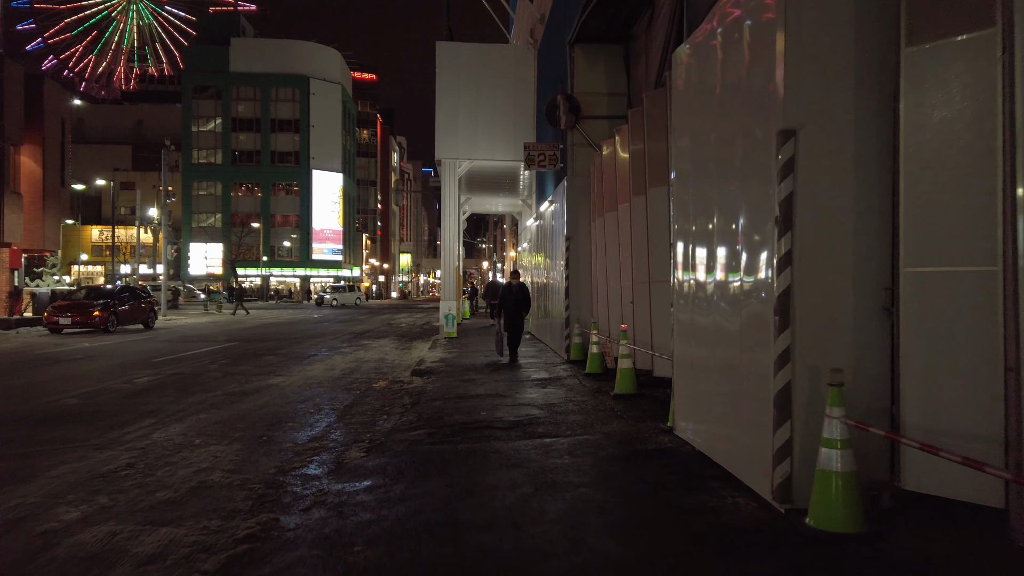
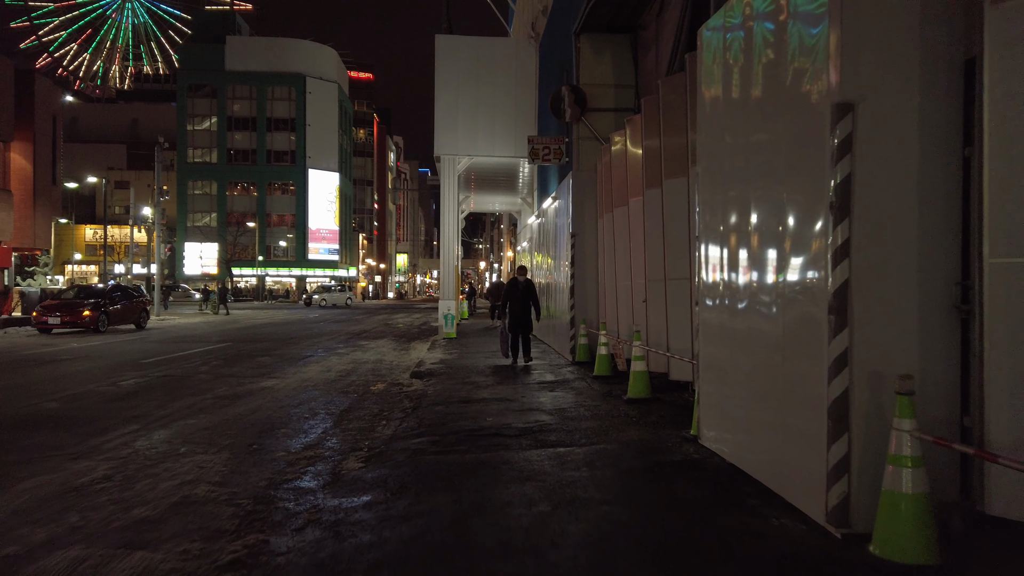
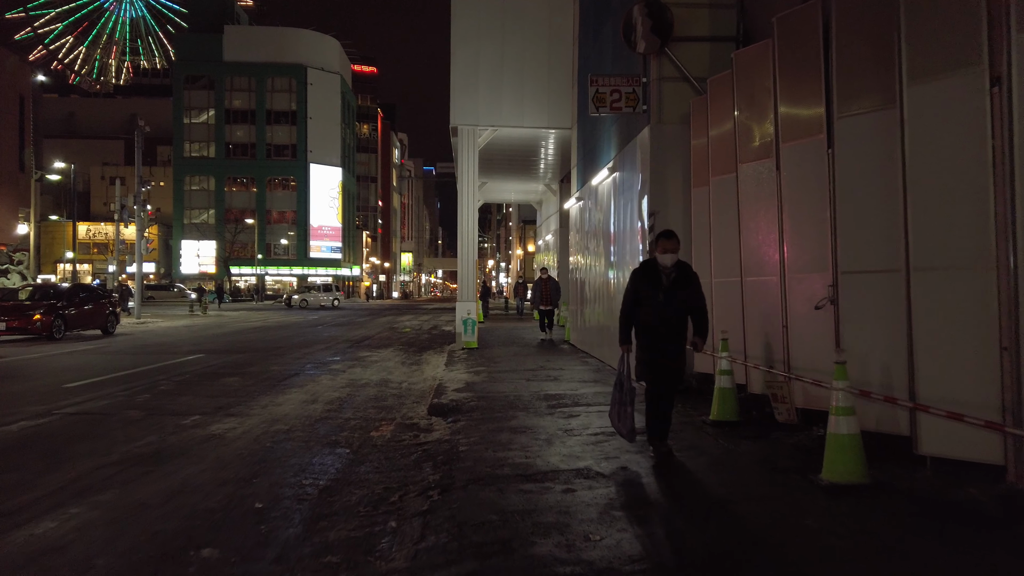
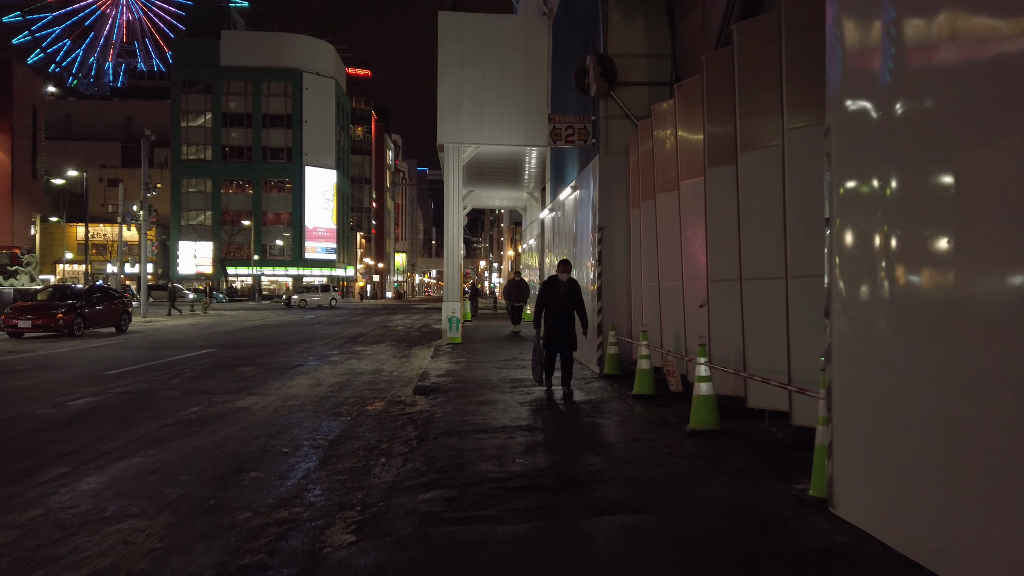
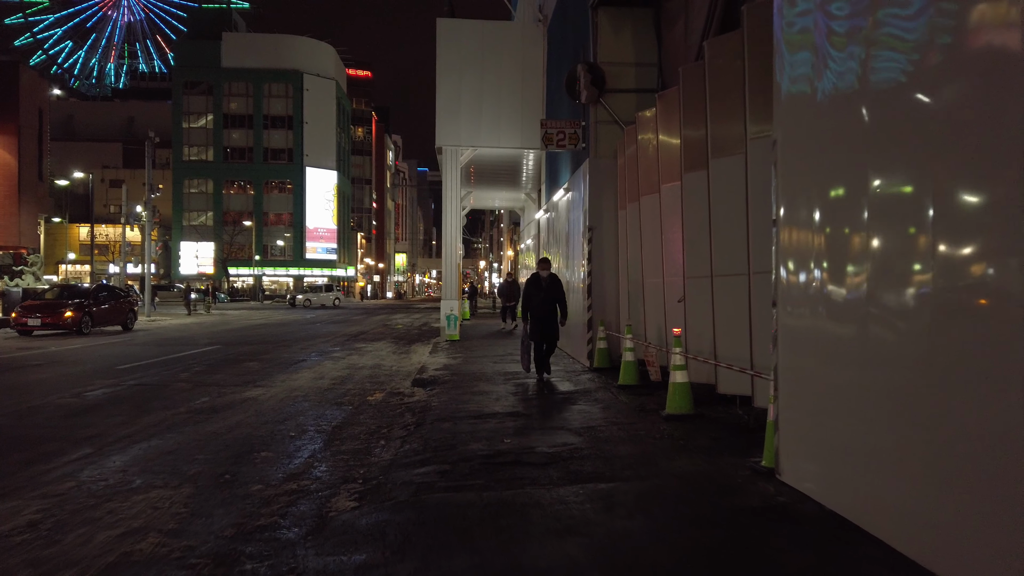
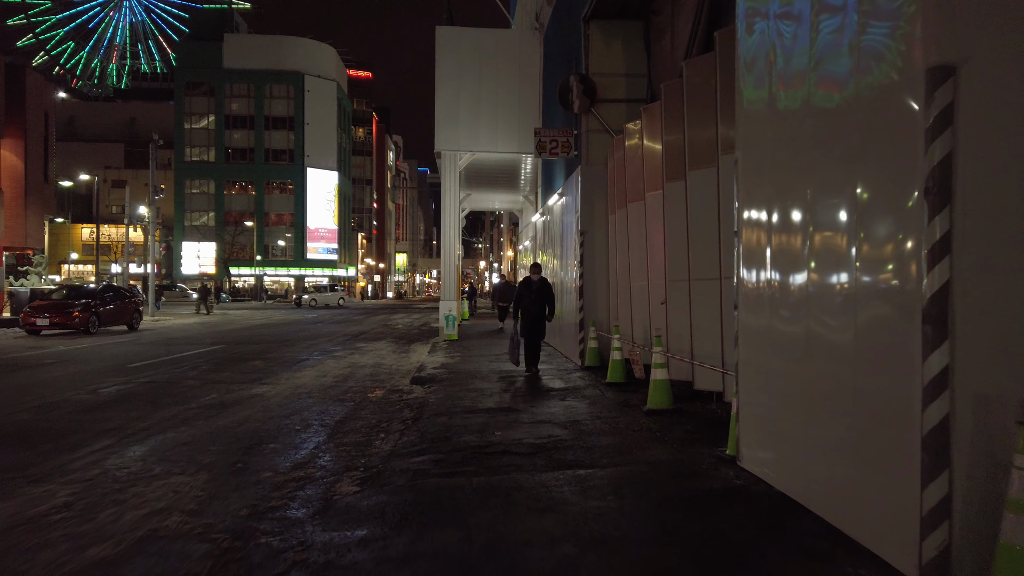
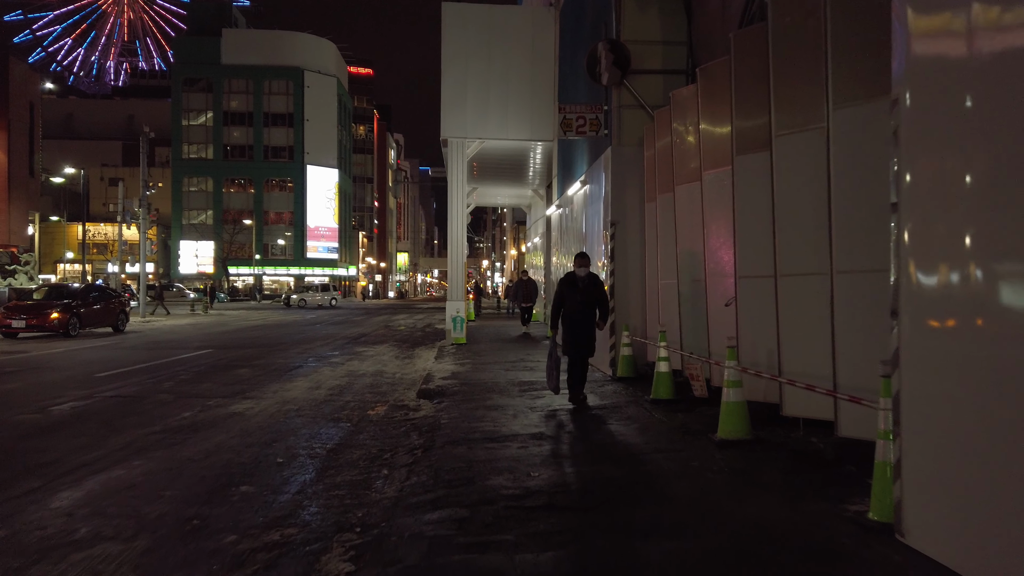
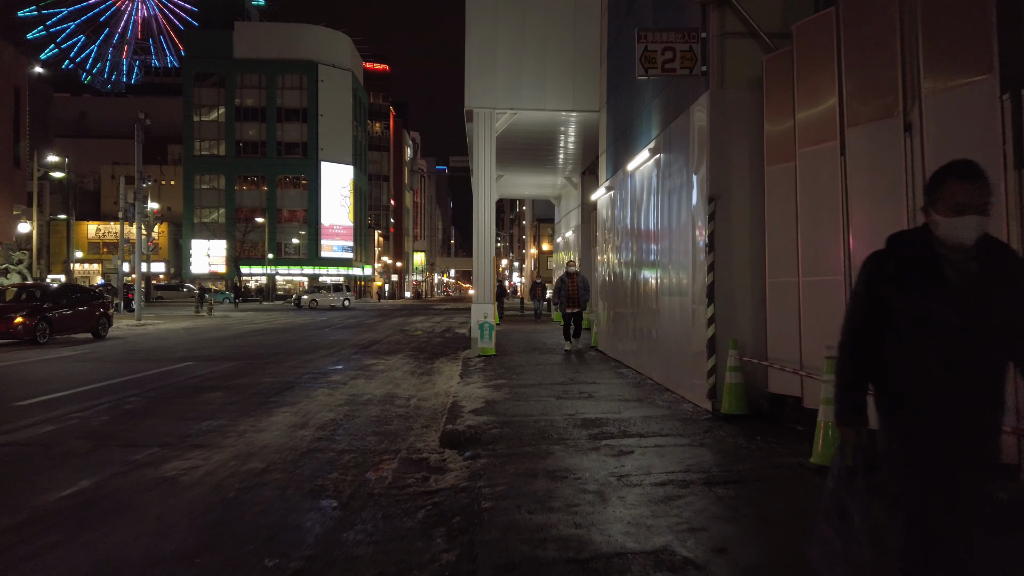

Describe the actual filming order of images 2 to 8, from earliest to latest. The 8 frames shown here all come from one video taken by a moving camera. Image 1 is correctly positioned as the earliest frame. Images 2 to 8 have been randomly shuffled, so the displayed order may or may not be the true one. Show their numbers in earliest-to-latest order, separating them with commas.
2, 6, 5, 4, 7, 3, 8
